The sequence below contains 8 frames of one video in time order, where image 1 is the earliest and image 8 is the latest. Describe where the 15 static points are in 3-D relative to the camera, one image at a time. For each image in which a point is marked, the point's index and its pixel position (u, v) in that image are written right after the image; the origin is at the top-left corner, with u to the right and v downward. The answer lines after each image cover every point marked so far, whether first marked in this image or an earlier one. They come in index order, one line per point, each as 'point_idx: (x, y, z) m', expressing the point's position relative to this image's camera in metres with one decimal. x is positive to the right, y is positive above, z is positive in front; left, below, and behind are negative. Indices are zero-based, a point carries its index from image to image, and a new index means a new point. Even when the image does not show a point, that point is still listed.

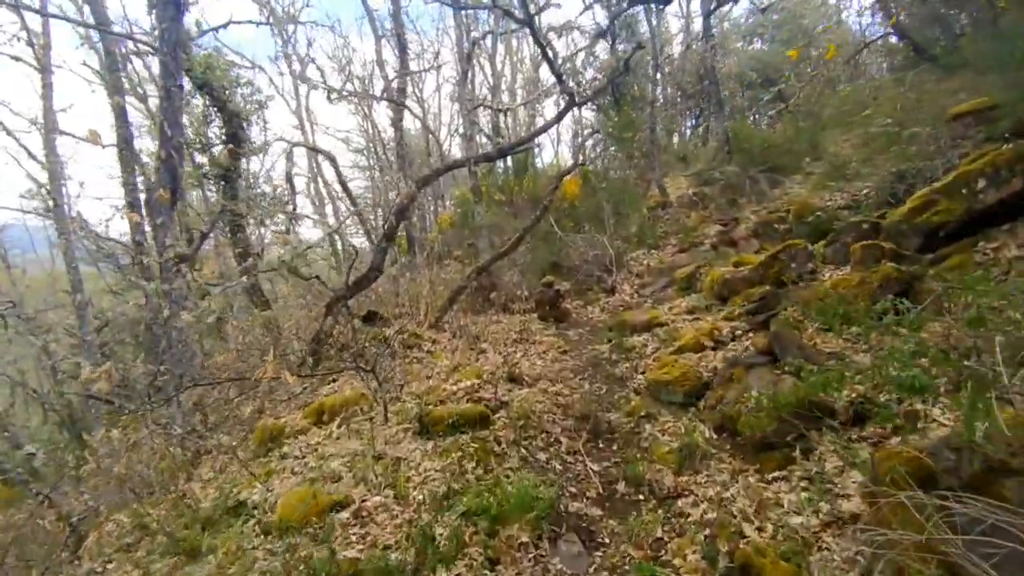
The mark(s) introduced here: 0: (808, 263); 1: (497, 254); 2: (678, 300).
0: (+3.4, +0.3, +6.7) m
1: (-0.3, +0.6, +10.7) m
2: (+2.6, -0.2, +8.9) m
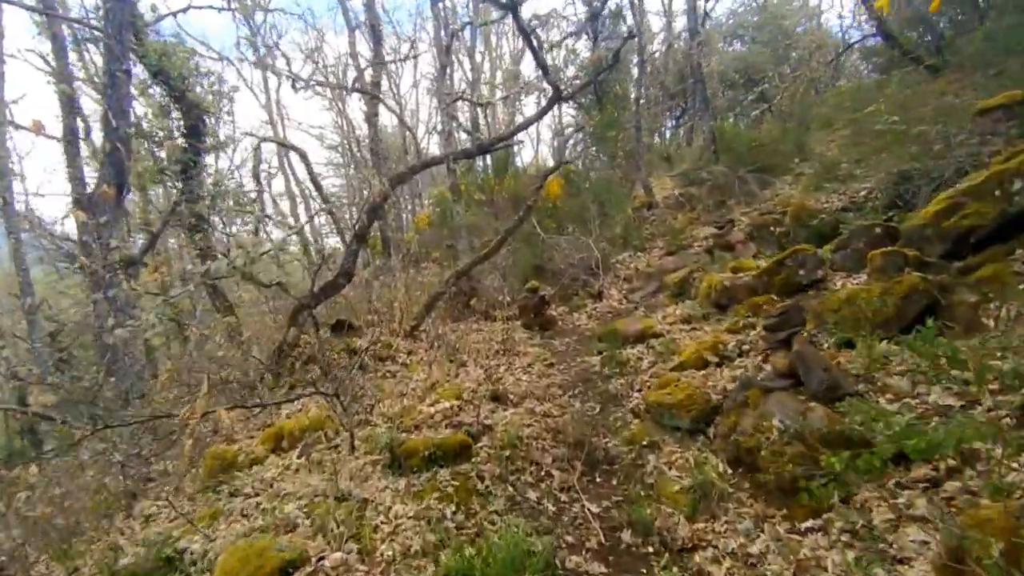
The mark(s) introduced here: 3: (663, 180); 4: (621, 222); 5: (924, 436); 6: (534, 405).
0: (+3.3, +0.2, +6.2) m
1: (-0.6, +0.5, +10.0) m
2: (+2.3, -0.3, +8.4) m
3: (+4.3, +3.1, +16.6) m
4: (+2.5, +1.5, +13.4) m
5: (+2.5, -0.9, +3.5) m
6: (+0.2, -1.2, +6.0) m
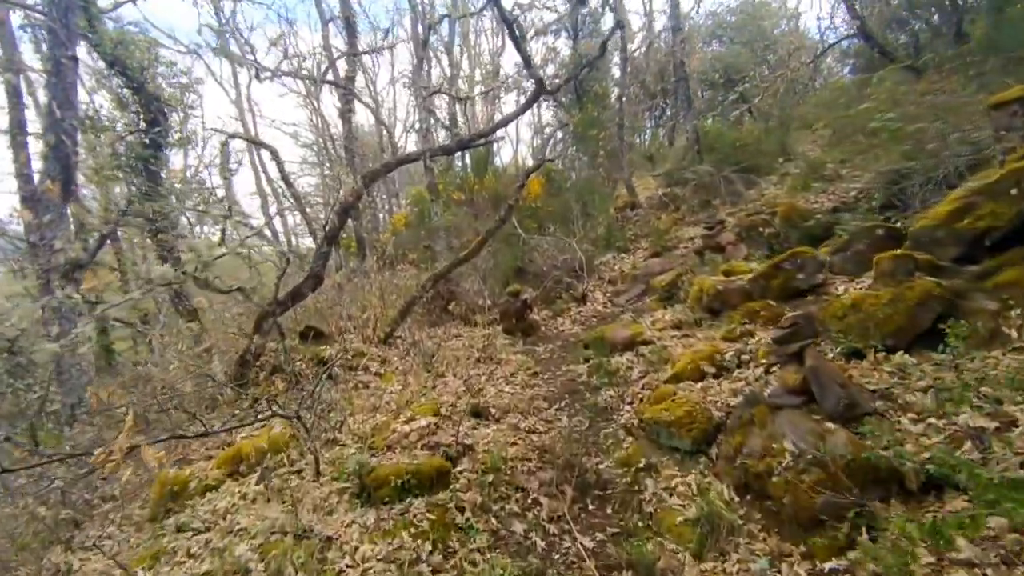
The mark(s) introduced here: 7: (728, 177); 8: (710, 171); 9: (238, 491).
0: (+3.1, +0.1, +5.8) m
1: (-0.9, +0.5, +9.5) m
2: (+2.0, -0.3, +8.0) m
3: (+3.8, +3.0, +16.3) m
4: (+2.1, +1.5, +13.1) m
5: (+2.4, -0.9, +3.1) m
6: (+0.1, -1.3, +5.6) m
7: (+5.1, +2.6, +13.5) m
8: (+4.7, +2.8, +13.7) m
9: (-2.2, -1.6, +4.6) m
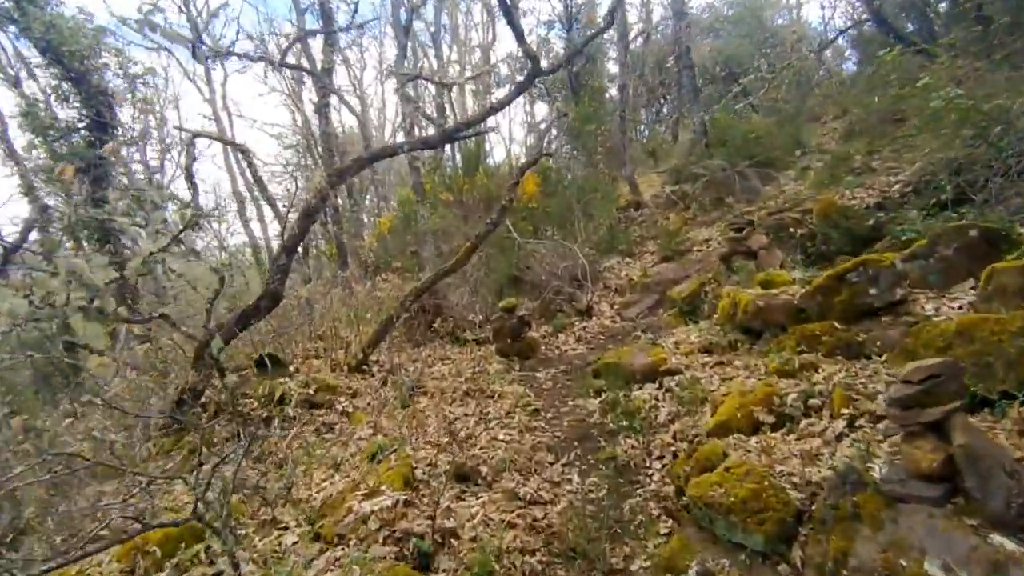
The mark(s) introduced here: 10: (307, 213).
0: (+3.0, 0.0, +4.6) m
1: (-1.0, +0.2, +8.3) m
2: (+2.0, -0.5, +6.7) m
3: (+3.6, +2.9, +15.1) m
4: (+1.9, +1.3, +11.8) m
5: (+2.4, -1.1, +1.8) m
6: (0.0, -1.5, +4.3) m
7: (+4.9, +2.5, +12.3) m
8: (+4.6, +2.7, +12.5) m
9: (-2.2, -1.8, +3.3) m
10: (-2.5, +0.9, +7.1) m
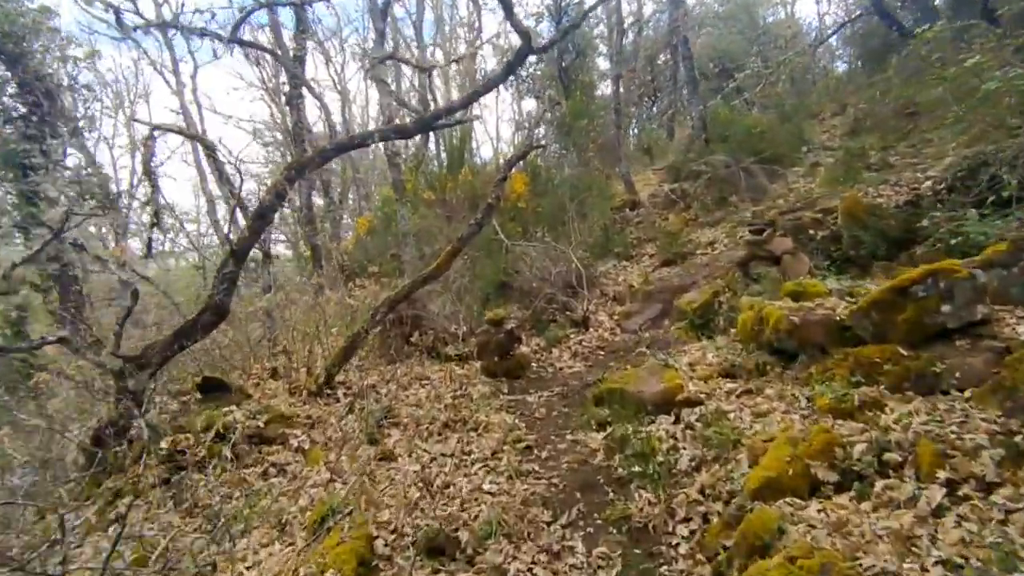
0: (+2.9, -0.1, +3.7) m
1: (-1.1, +0.1, +7.3) m
2: (+1.8, -0.6, +5.8) m
3: (+3.3, +2.7, +14.2) m
4: (+1.7, +1.2, +10.9) m
5: (+2.3, -1.2, +0.9) m
6: (0.0, -1.6, +3.4) m
7: (+4.7, +2.4, +11.5) m
8: (+4.3, +2.5, +11.6) m
9: (-2.3, -2.0, +2.3) m
10: (-2.7, +0.8, +6.1) m
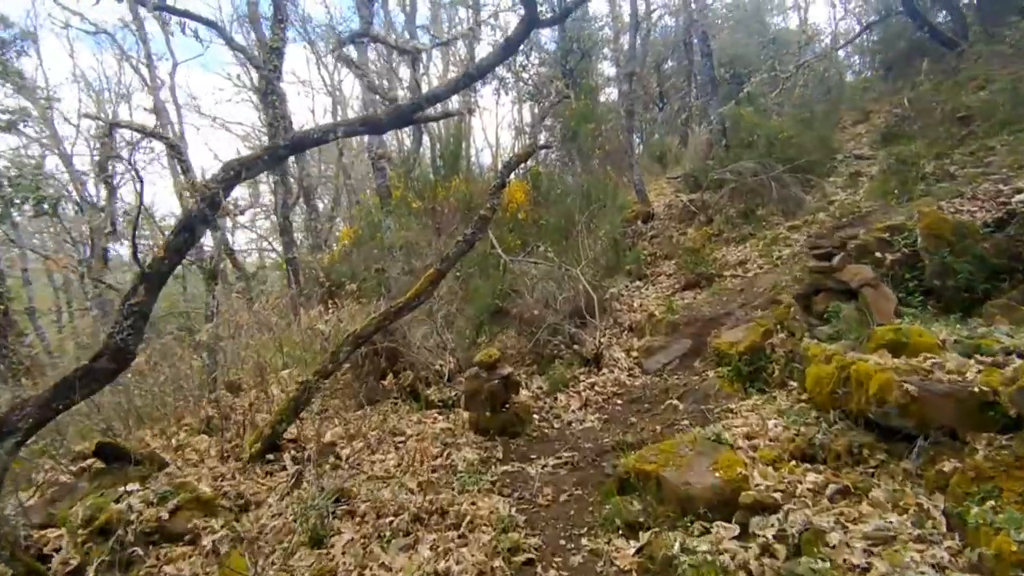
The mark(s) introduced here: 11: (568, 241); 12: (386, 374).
0: (+2.9, -0.4, +2.3) m
1: (-1.2, -0.2, +5.9) m
2: (+1.8, -0.9, +4.5) m
3: (+3.2, +2.3, +12.9) m
4: (+1.7, +0.8, +9.5) m
5: (+2.3, -1.4, -0.5) m
6: (-0.1, -1.8, +2.0) m
7: (+4.7, +1.9, +10.1) m
8: (+4.3, +2.1, +10.3) m
9: (-2.3, -2.2, +0.9) m
10: (-2.7, +0.5, +4.7) m
11: (+0.9, +0.8, +9.1) m
12: (-1.4, -0.9, +6.4) m
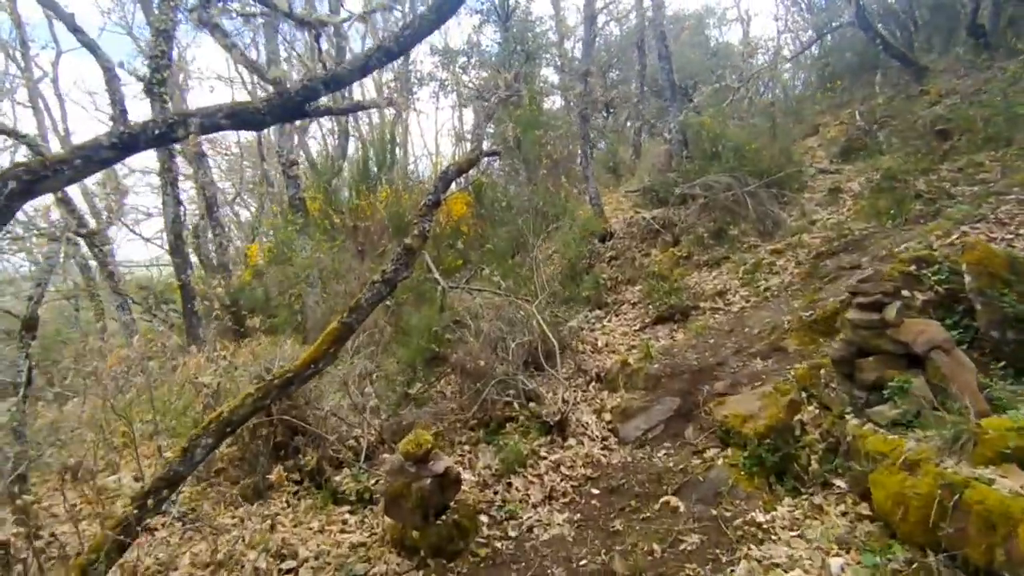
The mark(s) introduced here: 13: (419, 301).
0: (+2.8, -0.8, +1.1) m
1: (-1.6, -0.6, +4.3) m
2: (+1.5, -1.3, +3.1) m
3: (+2.1, +1.8, +11.7) m
4: (+0.8, +0.3, +8.2) m
5: (+2.5, -1.7, -1.7) m
6: (-0.1, -2.2, +0.4) m
7: (+3.7, +1.5, +9.1) m
8: (+3.3, +1.7, +9.2) m
9: (-2.2, -2.5, -0.8) m
10: (-3.0, +0.1, +2.9) m
11: (+0.1, +0.3, +7.7) m
12: (-1.9, -1.4, +4.7) m
13: (-1.1, -0.2, +6.4) m
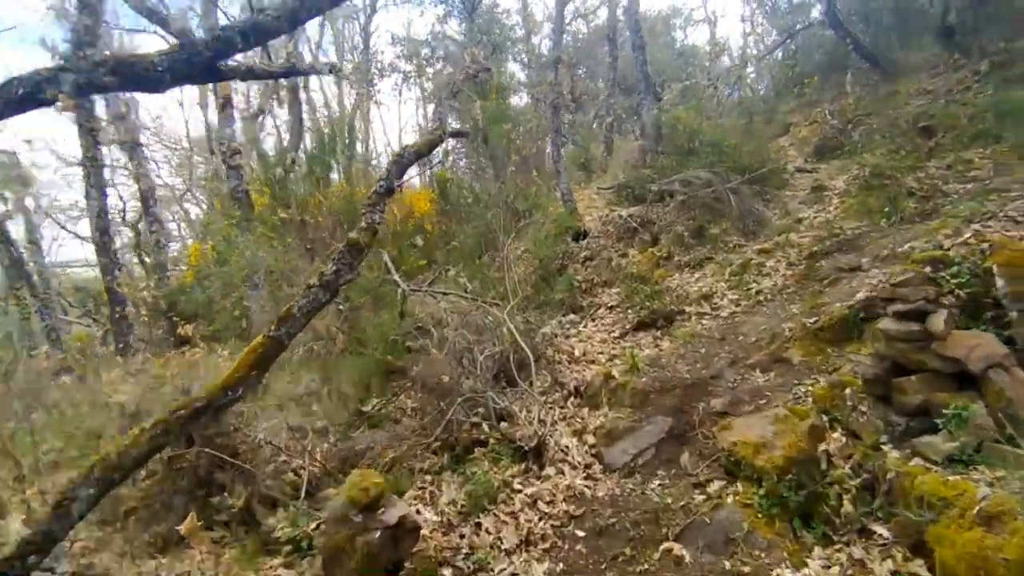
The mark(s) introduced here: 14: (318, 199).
0: (+2.8, -0.8, +0.6) m
1: (-1.8, -0.6, +3.5) m
2: (+1.4, -1.3, +2.5) m
3: (+1.4, +1.7, +11.1) m
4: (+0.4, +0.3, +7.5) m
5: (+2.6, -1.8, -2.3) m
6: (-0.1, -2.2, -0.3) m
7: (+3.3, +1.4, +8.6) m
8: (+2.9, +1.6, +8.7) m
9: (-2.1, -2.6, -1.7) m
10: (-3.1, +0.1, +2.0) m
11: (-0.3, +0.3, +7.0) m
12: (-2.1, -1.4, +3.9) m
13: (-1.4, -0.2, +5.6) m
14: (-2.7, +1.3, +8.0) m
